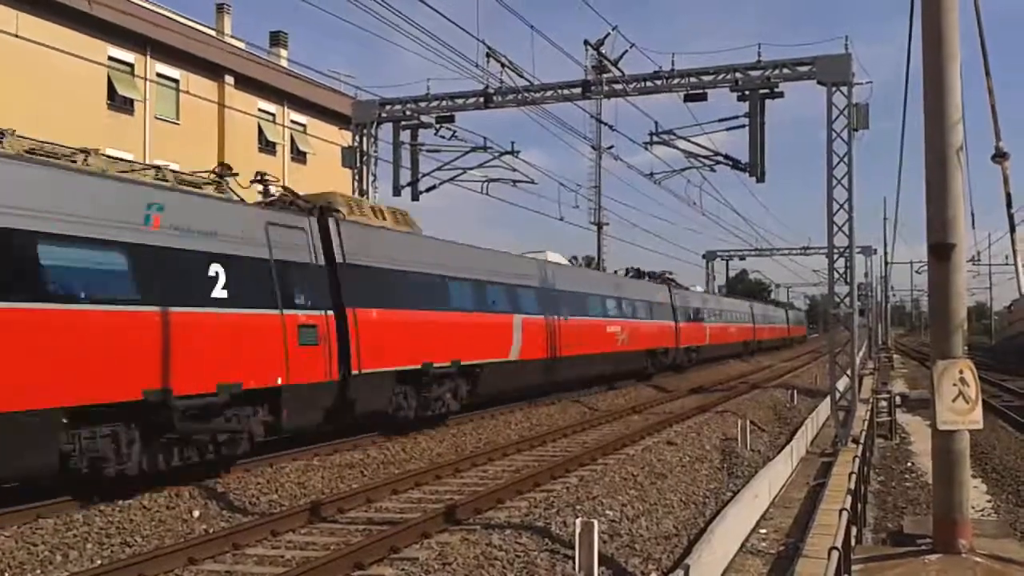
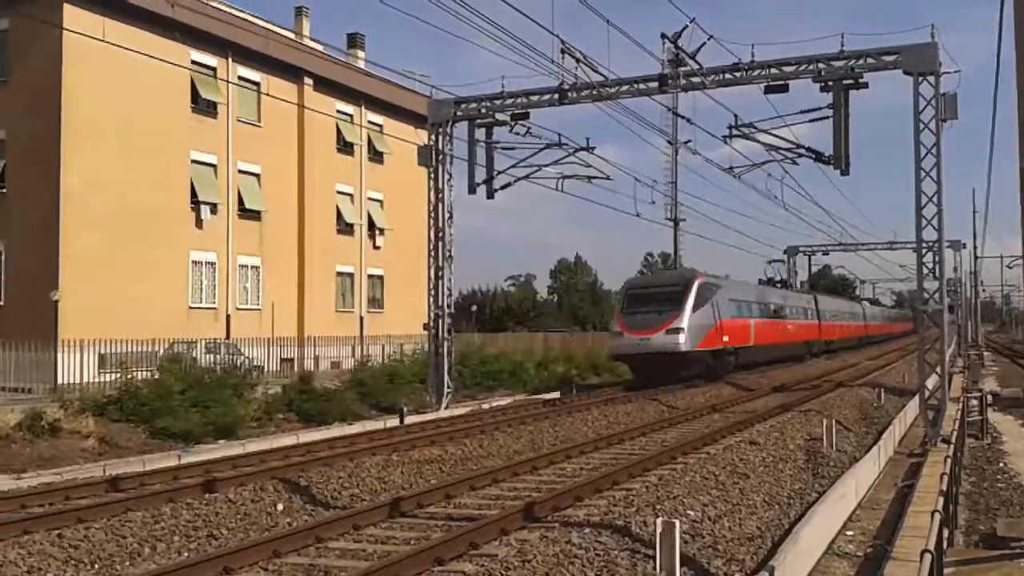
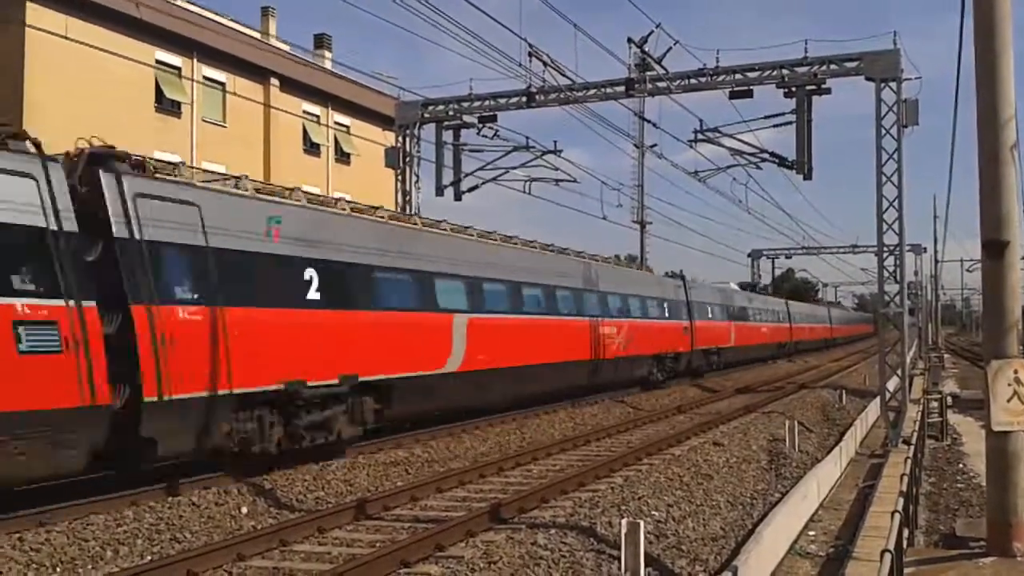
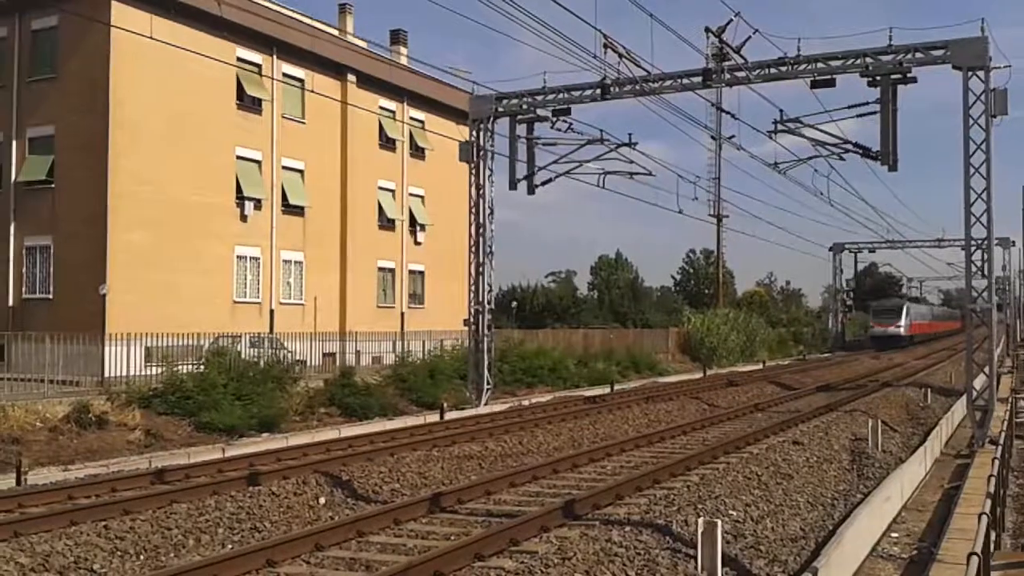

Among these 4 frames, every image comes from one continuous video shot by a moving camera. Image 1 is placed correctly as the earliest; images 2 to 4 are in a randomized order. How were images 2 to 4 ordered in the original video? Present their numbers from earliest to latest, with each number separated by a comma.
3, 2, 4
